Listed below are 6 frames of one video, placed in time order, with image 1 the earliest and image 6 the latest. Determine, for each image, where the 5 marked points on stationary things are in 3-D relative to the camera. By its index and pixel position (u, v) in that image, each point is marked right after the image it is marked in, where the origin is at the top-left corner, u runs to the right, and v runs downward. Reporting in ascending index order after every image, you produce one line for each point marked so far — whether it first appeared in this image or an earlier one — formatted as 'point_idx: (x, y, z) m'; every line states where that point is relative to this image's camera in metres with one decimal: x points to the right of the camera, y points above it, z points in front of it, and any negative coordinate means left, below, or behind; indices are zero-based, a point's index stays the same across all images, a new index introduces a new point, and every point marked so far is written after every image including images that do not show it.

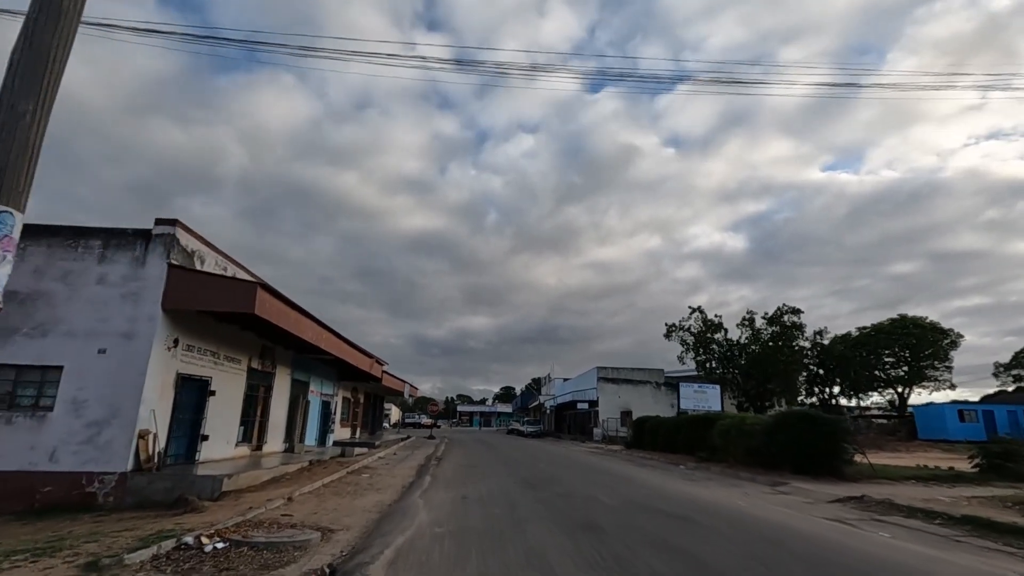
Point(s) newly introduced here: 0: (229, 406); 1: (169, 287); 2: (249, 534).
0: (-8.0, -3.4, +17.4) m
1: (-7.6, 0.0, +13.5) m
2: (-3.3, -3.1, +7.6) m
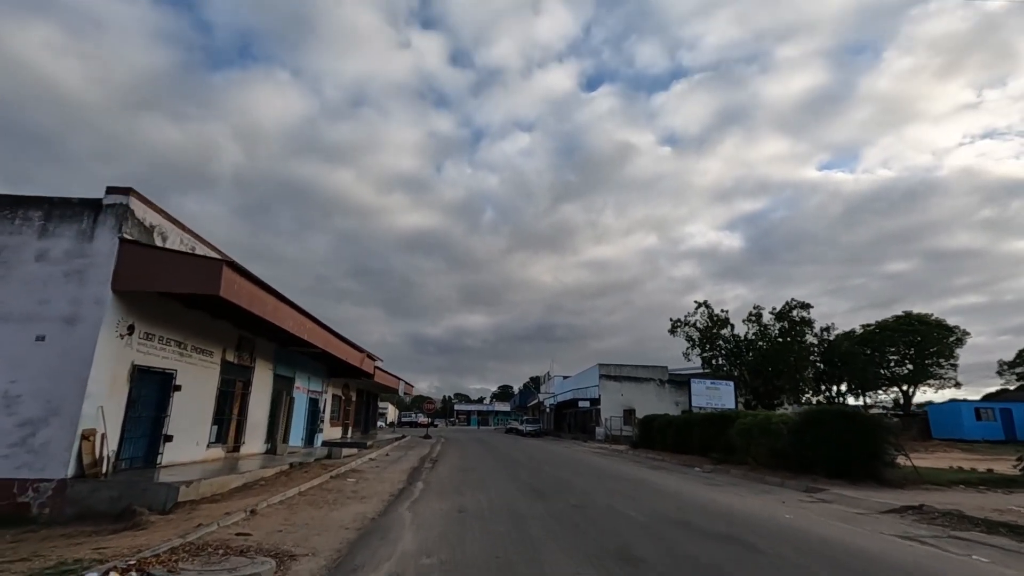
0: (-8.0, -2.9, +15.6) m
1: (-7.5, +0.4, +11.7) m
2: (-3.1, -2.6, +5.8) m
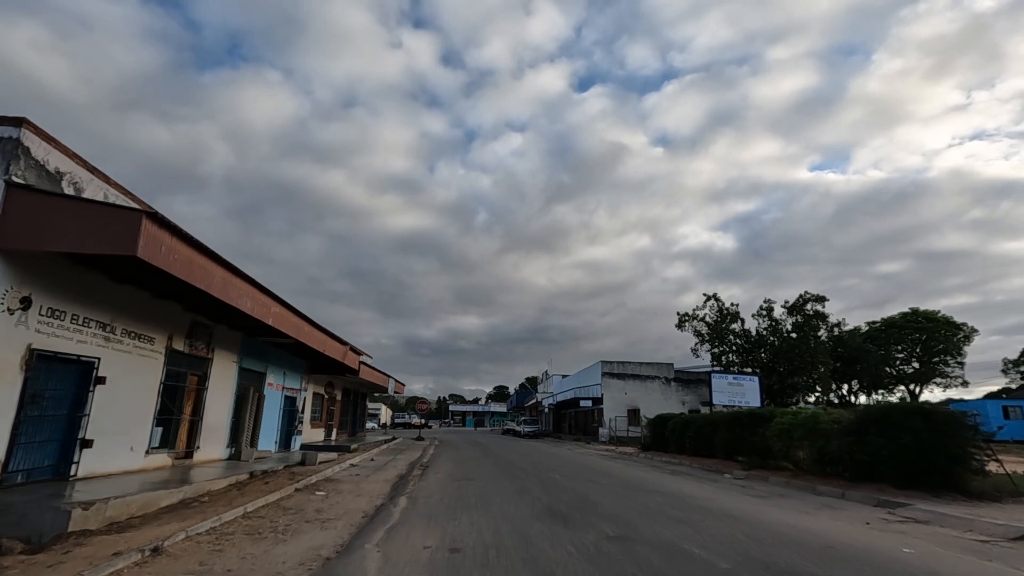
0: (-7.9, -2.3, +12.8) m
1: (-7.3, +1.0, +8.9) m
2: (-2.9, -2.0, +3.0) m
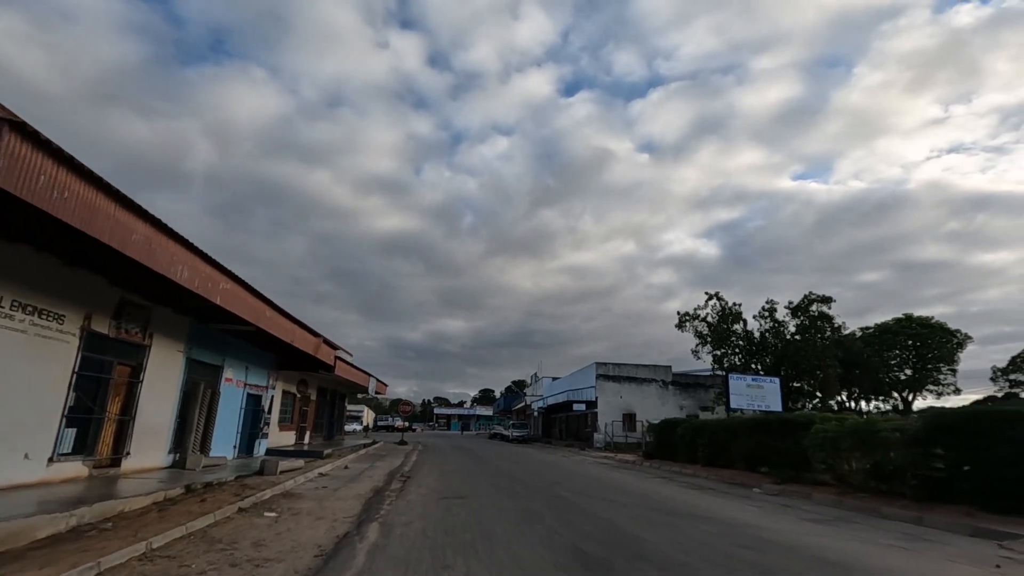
0: (-7.8, -1.7, +10.0) m
1: (-7.1, +1.7, +6.1) m
2: (-2.6, -1.4, +0.4) m
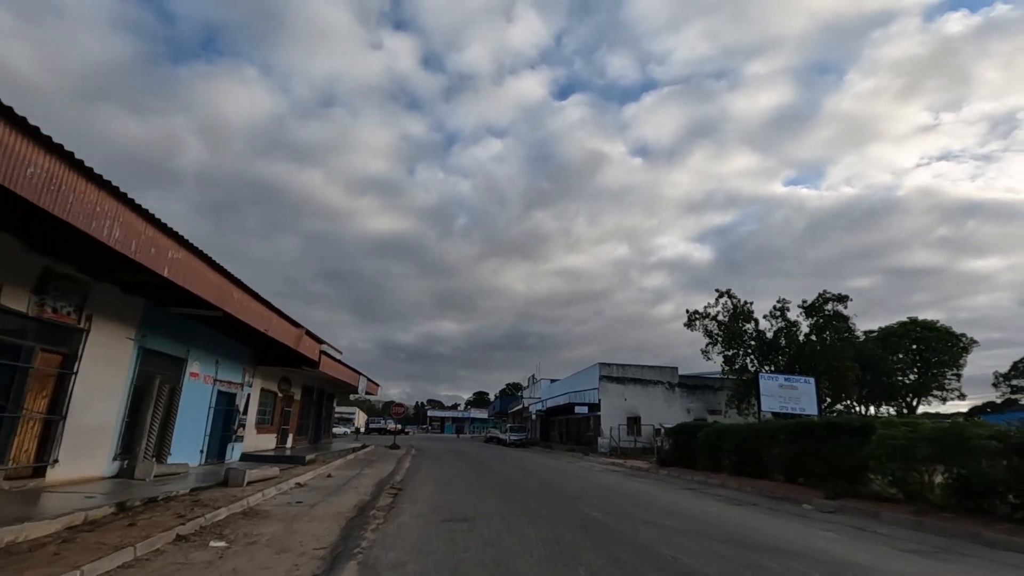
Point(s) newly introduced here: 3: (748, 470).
0: (-7.5, -1.2, +7.7) m
1: (-6.7, +2.2, +3.8) m
2: (-2.2, -0.9, -1.9) m
3: (+6.9, -5.4, +18.2) m
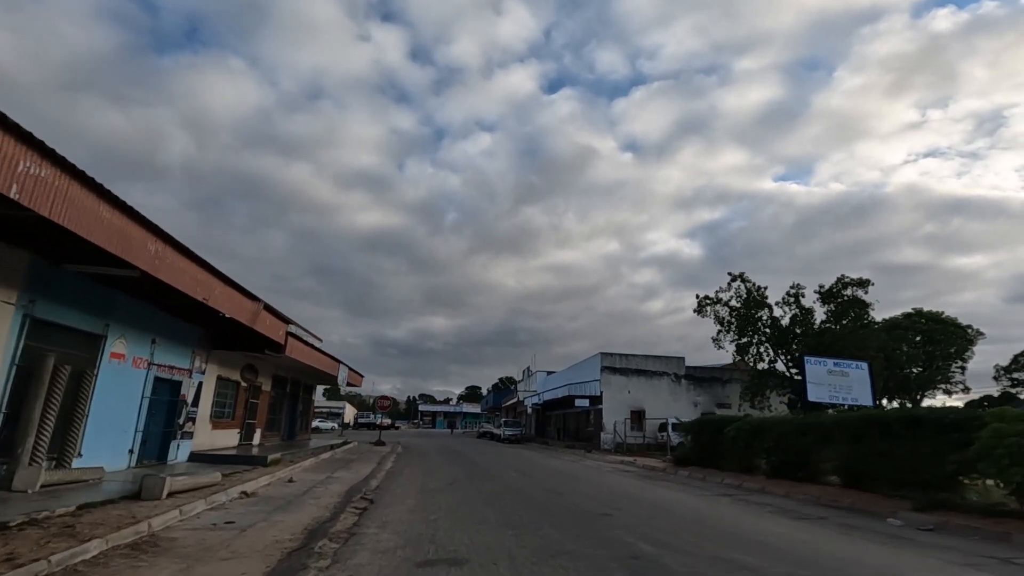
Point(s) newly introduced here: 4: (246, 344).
0: (-7.3, -0.4, +4.5) m
1: (-6.5, +2.9, +0.6) m
2: (-1.9, -0.2, -5.0) m
3: (+6.9, -4.6, +15.3) m
4: (-8.3, -1.8, +19.0) m
